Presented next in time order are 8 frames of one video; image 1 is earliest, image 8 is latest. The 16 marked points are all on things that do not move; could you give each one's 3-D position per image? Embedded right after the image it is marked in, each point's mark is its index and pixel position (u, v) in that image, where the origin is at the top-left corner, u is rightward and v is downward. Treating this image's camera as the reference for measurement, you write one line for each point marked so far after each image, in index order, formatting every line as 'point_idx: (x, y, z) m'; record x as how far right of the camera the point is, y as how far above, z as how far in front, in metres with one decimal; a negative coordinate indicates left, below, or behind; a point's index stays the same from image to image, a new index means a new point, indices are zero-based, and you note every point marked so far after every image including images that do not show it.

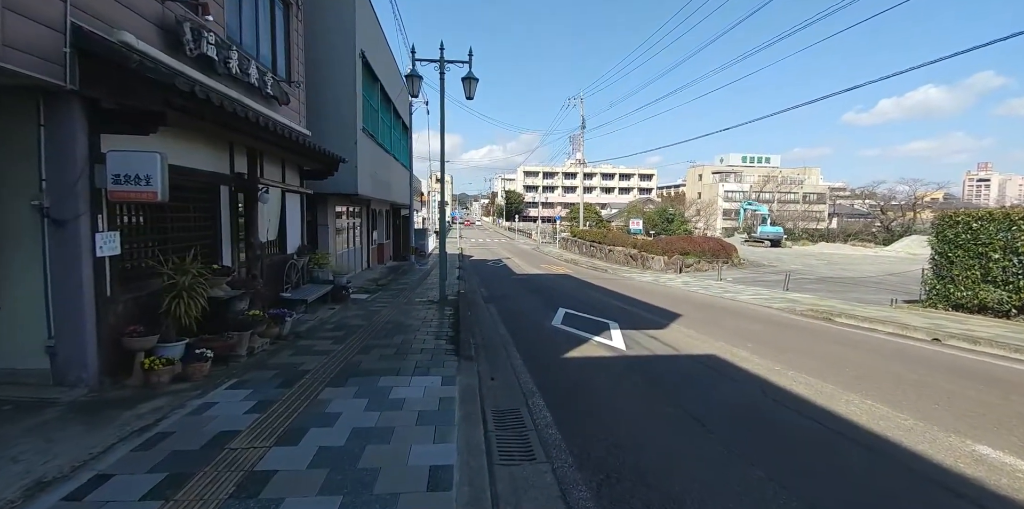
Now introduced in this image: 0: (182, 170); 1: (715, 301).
0: (-4.2, +1.1, +5.9) m
1: (+6.2, -1.4, +14.2) m
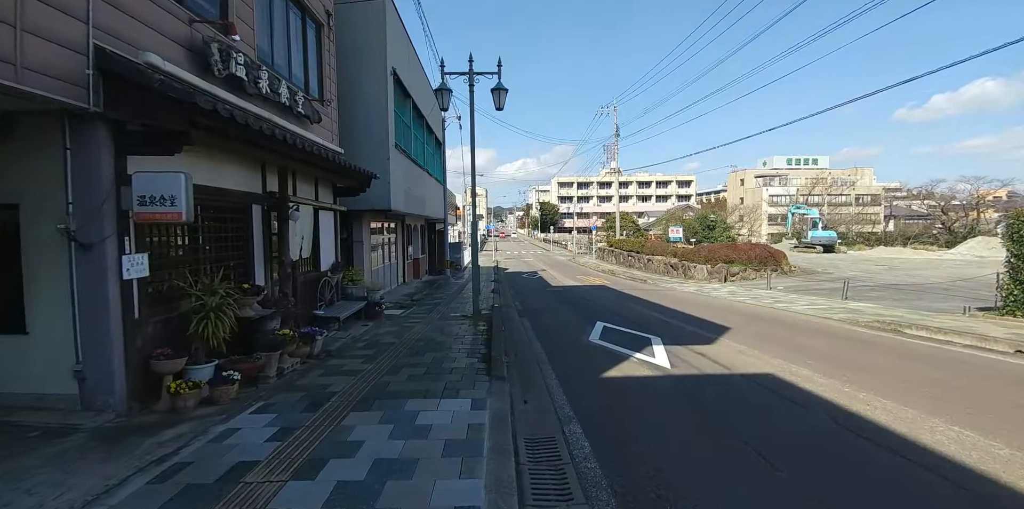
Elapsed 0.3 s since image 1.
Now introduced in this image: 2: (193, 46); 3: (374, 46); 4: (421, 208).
0: (-3.8, +0.8, +5.9) m
1: (+7.3, -1.6, +13.4) m
2: (-3.8, +2.5, +5.5) m
3: (-3.5, +5.3, +11.9) m
4: (-3.4, +1.7, +17.4) m
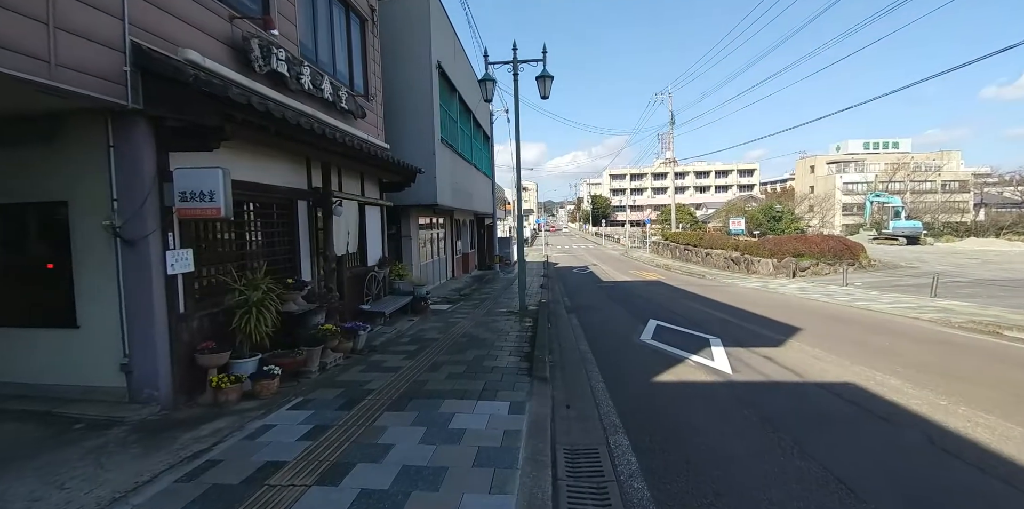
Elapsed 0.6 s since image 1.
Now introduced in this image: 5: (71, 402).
0: (-3.3, +0.9, +6.0) m
1: (+8.6, -1.5, +12.1) m
2: (-3.3, +2.5, +5.6) m
3: (-2.4, +5.5, +11.9) m
4: (-1.6, +1.9, +17.4) m
5: (-4.2, -1.4, +4.5) m
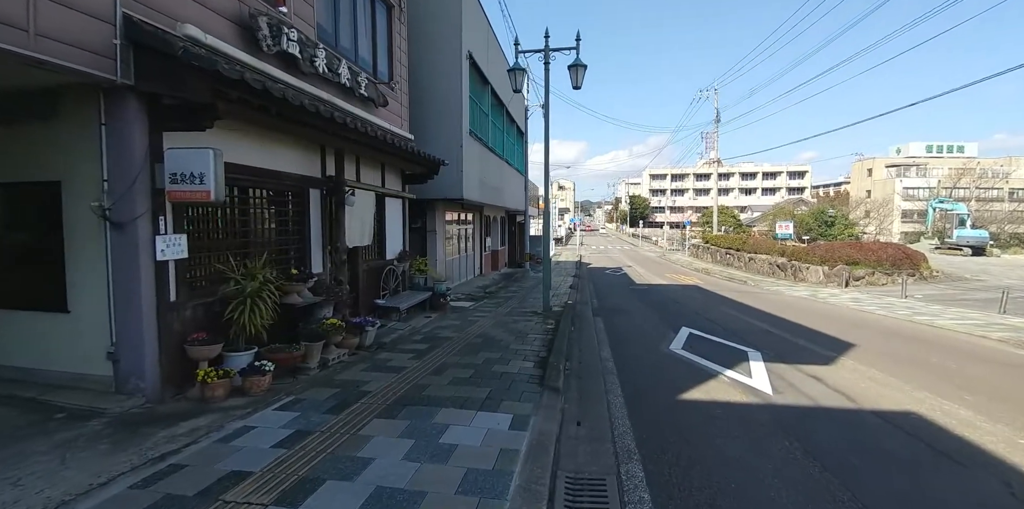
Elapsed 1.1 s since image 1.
0: (-3.1, +1.0, +5.7) m
1: (+9.1, -1.7, +11.0) m
2: (-3.1, +2.7, +5.3) m
3: (-1.5, +5.6, +11.5) m
4: (-0.5, +2.0, +16.9) m
5: (-4.2, -1.3, +4.3) m
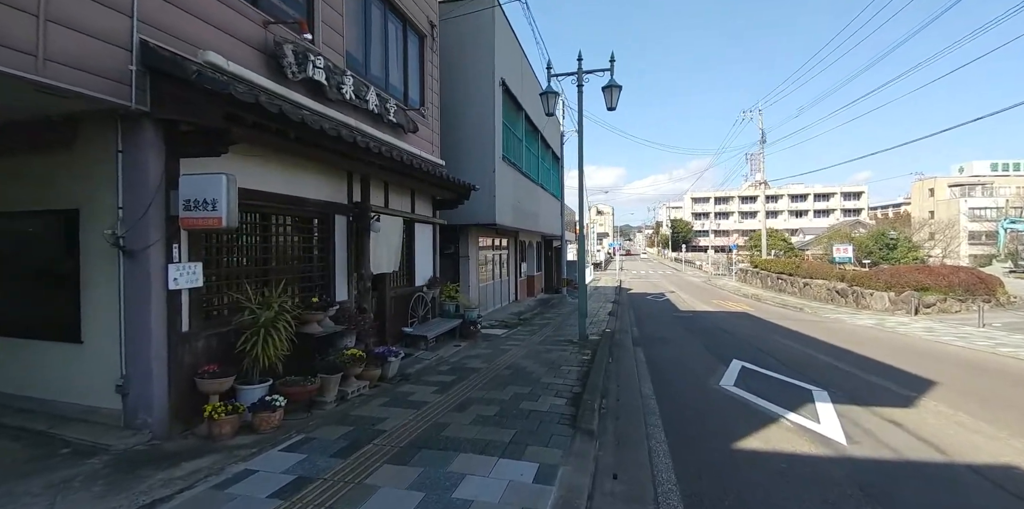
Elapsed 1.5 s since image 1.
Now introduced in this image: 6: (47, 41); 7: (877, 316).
0: (-2.7, +0.7, +5.6) m
1: (+9.9, -2.2, +9.7) m
2: (-2.8, +2.3, +5.3) m
3: (-0.8, +4.9, +11.5) m
4: (+0.8, +1.1, +16.6) m
5: (-4.0, -1.5, +4.2) m
6: (-3.3, +1.5, +3.2) m
7: (+13.4, -2.2, +17.1) m
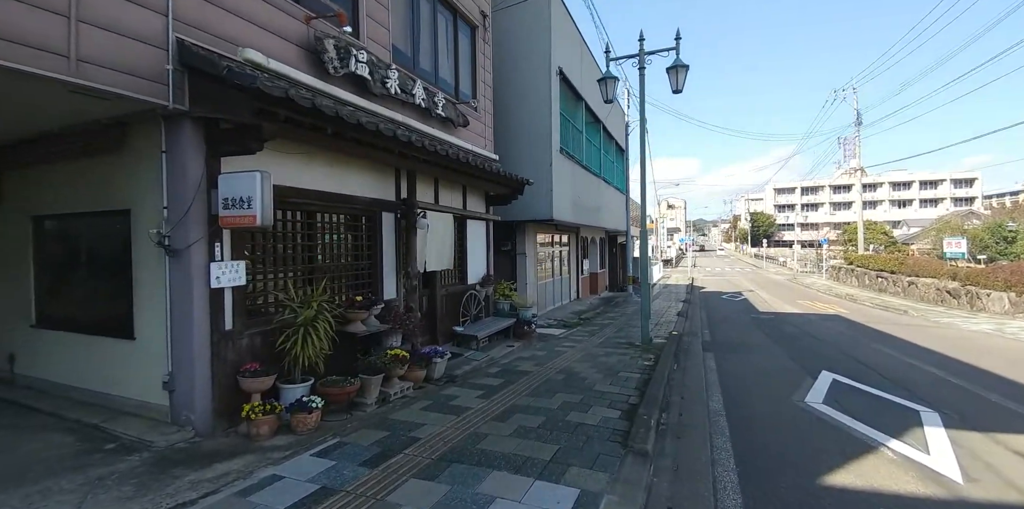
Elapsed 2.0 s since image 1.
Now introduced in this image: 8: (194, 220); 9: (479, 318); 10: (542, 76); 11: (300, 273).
0: (-2.2, +0.7, +5.6) m
1: (+10.9, -2.1, +7.8) m
2: (-2.3, +2.4, +5.3) m
3: (+0.6, +5.0, +11.1) m
4: (+2.9, +1.2, +15.9) m
5: (-3.6, -1.5, +4.3) m
6: (-3.1, +1.5, +3.3) m
7: (+15.5, -2.1, +14.6) m
8: (-2.8, +0.3, +4.1) m
9: (-0.6, -1.2, +9.0) m
10: (+0.7, +4.2, +11.0) m
11: (-2.4, -0.2, +5.3) m
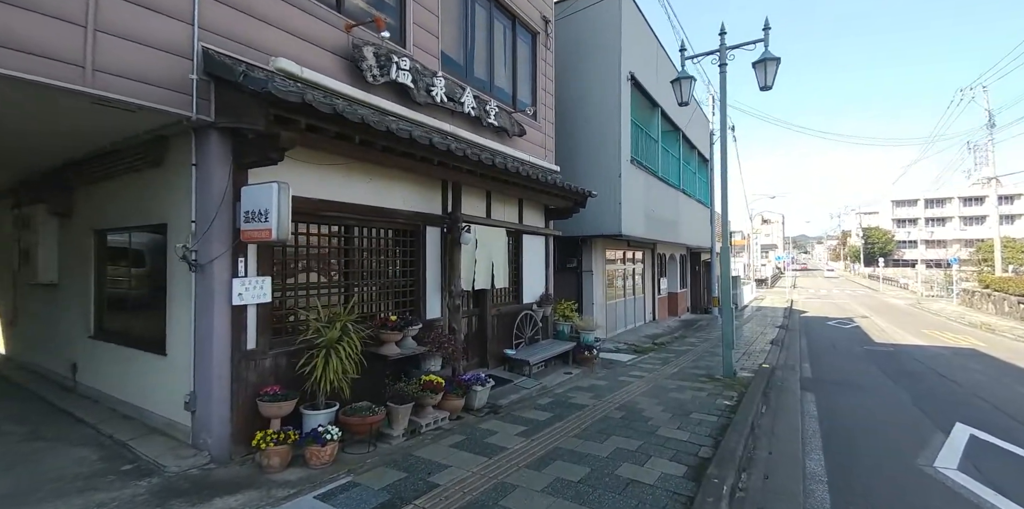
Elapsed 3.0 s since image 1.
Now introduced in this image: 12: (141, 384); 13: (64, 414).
0: (-1.6, +0.5, +5.3) m
1: (+11.6, -2.4, +5.2) m
2: (-1.8, +2.2, +5.1) m
3: (+2.1, +4.6, +10.4) m
4: (+5.1, +0.6, +14.7) m
5: (-3.3, -1.6, +4.2) m
6: (-2.9, +1.4, +3.2) m
7: (+17.3, -2.7, +11.1) m
8: (-2.5, +0.2, +4.0) m
9: (+0.4, -1.5, +8.4) m
10: (+2.2, +3.8, +10.3) m
11: (-1.9, -0.4, +5.0) m
12: (-3.7, -1.3, +4.6) m
13: (-4.6, -1.6, +4.8) m
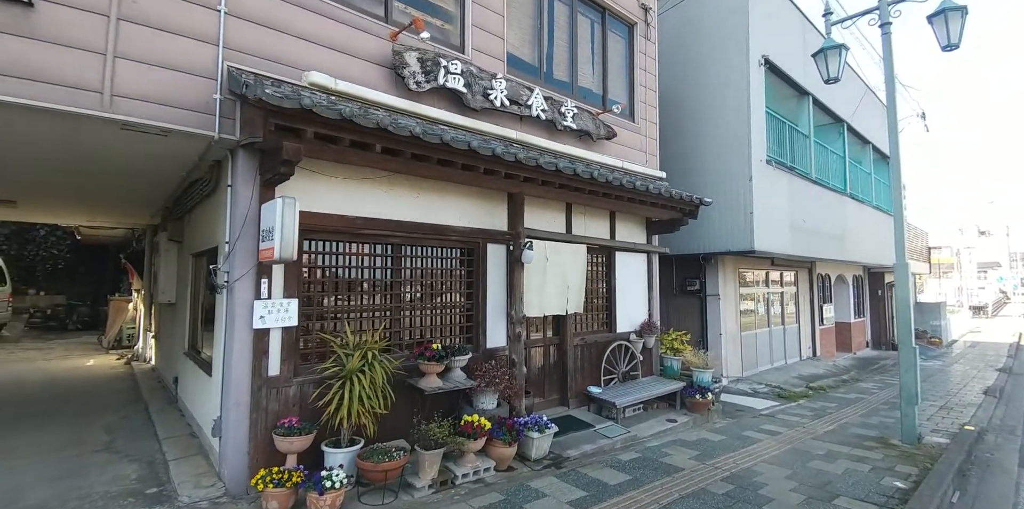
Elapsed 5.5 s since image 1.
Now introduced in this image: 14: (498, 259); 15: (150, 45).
0: (-1.0, +0.3, +4.9) m
1: (+11.6, -2.4, +0.6) m
2: (-1.3, +2.0, +4.8) m
3: (+4.0, +4.2, +8.8) m
4: (+8.2, +0.1, +11.8) m
5: (-2.9, -1.8, +4.2) m
6: (-2.8, +1.2, +3.3) m
7: (+18.8, -2.8, +4.6) m
8: (-2.3, 0.0, +3.9) m
9: (+1.9, -1.9, +7.1) m
10: (+4.1, +3.5, +8.7) m
11: (-1.4, -0.6, +4.7) m
12: (-3.2, -1.5, +4.7) m
13: (-4.0, -1.9, +5.2) m
14: (-0.1, -0.1, +5.7) m
15: (-2.7, +1.6, +3.5) m
